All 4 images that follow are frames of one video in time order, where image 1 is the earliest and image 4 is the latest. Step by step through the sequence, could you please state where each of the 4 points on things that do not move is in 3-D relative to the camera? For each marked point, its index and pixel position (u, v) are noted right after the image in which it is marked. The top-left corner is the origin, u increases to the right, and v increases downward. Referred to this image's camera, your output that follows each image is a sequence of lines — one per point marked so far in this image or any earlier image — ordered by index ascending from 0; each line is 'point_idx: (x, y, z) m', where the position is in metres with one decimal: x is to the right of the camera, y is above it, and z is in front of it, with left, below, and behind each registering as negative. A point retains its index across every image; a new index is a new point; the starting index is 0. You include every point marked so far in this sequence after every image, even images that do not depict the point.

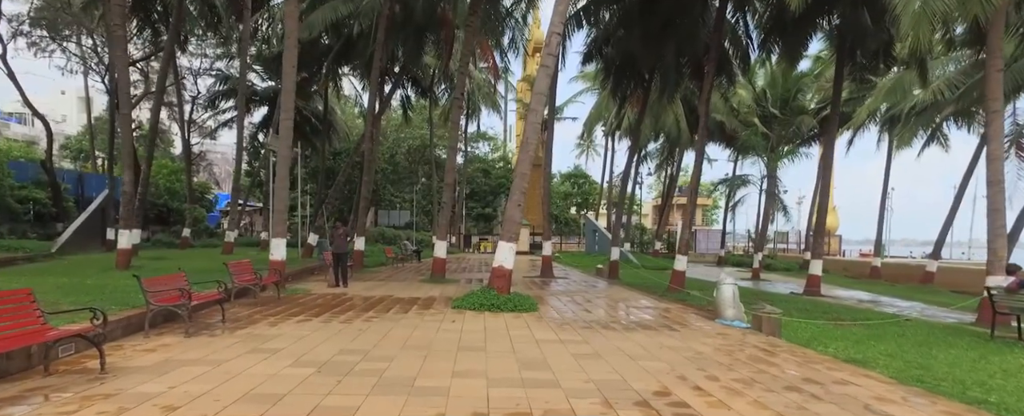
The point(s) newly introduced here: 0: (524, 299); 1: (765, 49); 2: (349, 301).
0: (+0.2, -1.3, +8.6) m
1: (+7.2, +4.5, +17.2) m
2: (-2.6, -1.5, +9.5) m
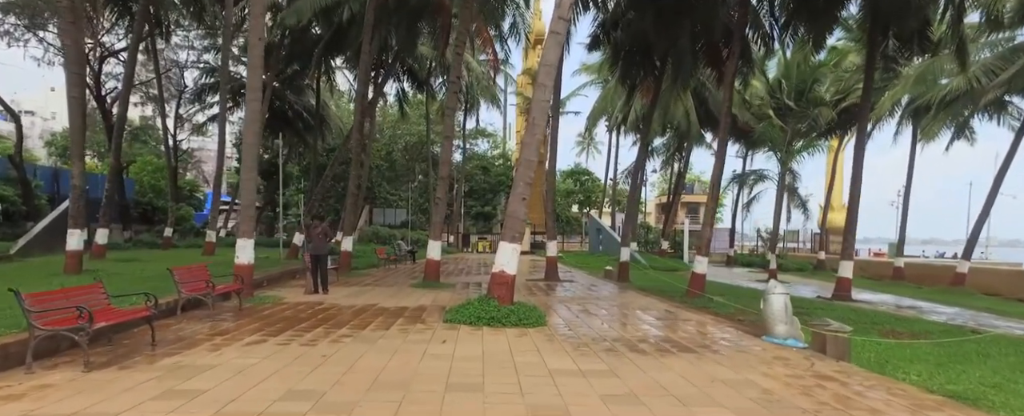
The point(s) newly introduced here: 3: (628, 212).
0: (+0.2, -1.2, +7.2) m
1: (+7.2, +4.6, +15.9) m
2: (-2.5, -1.4, +8.1) m
3: (+3.5, -0.1, +18.1) m
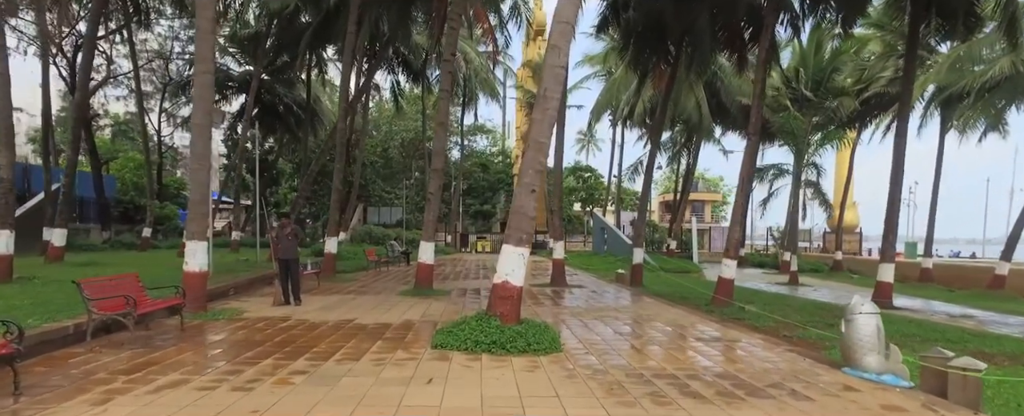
0: (+0.3, -1.2, +5.8) m
1: (+7.2, +4.7, +14.4) m
2: (-2.5, -1.4, +6.7) m
3: (+3.5, 0.0, +16.6) m
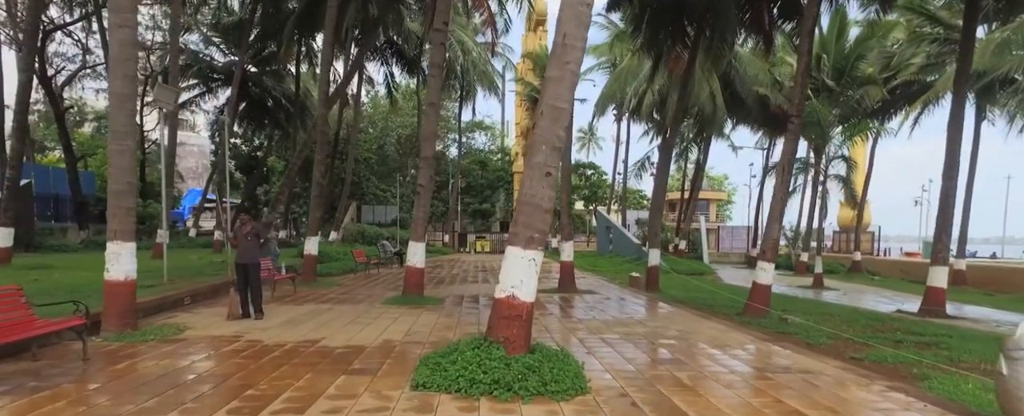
0: (+0.3, -1.1, +4.3) m
1: (+7.3, +4.8, +12.9) m
2: (-2.4, -1.3, +5.2) m
3: (+3.5, 0.0, +15.1) m
